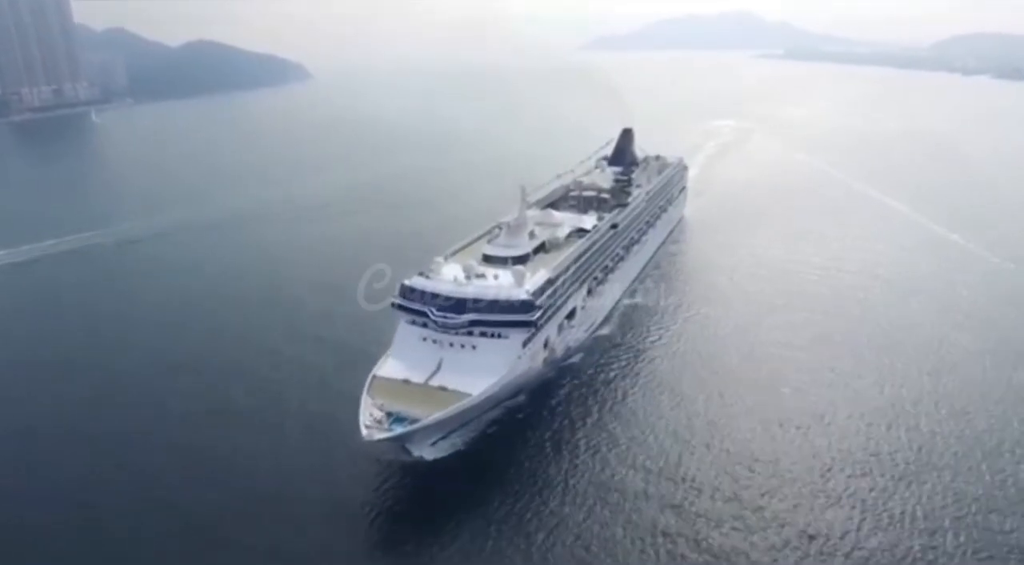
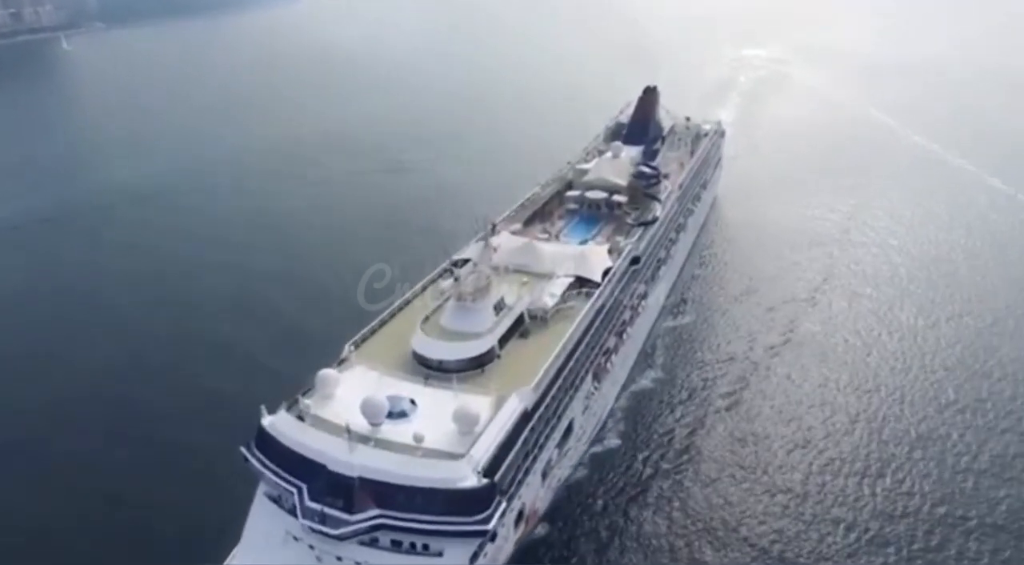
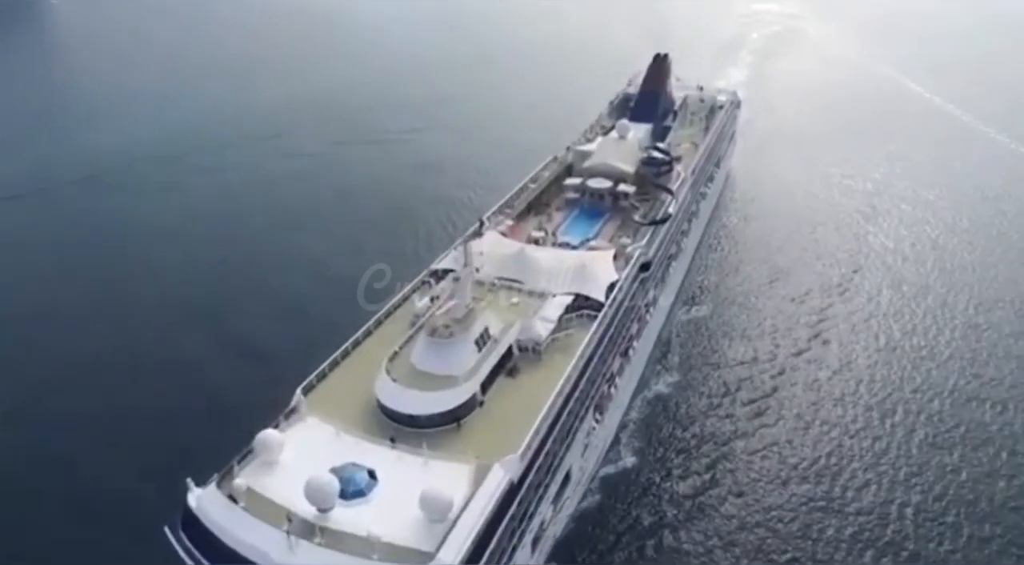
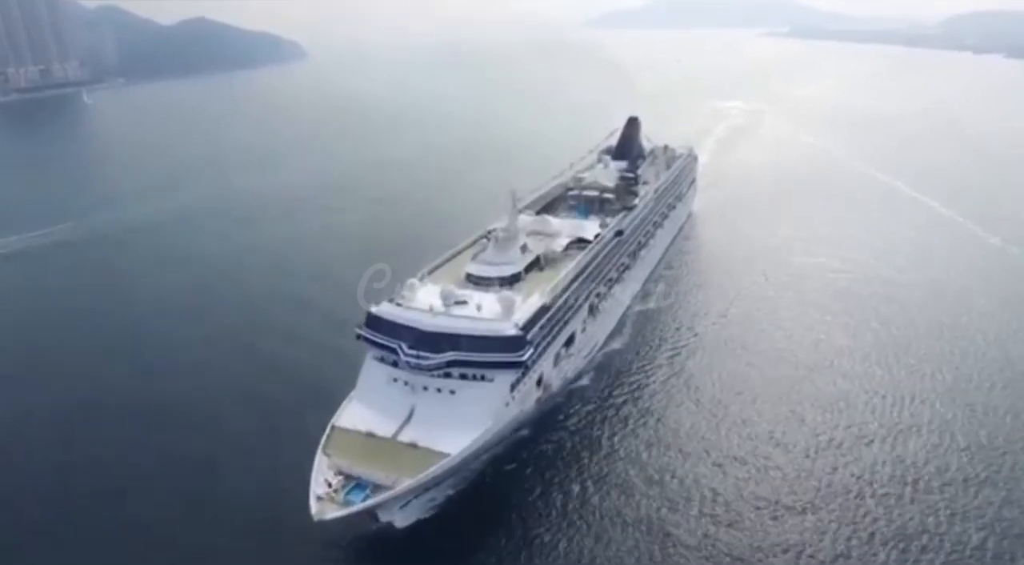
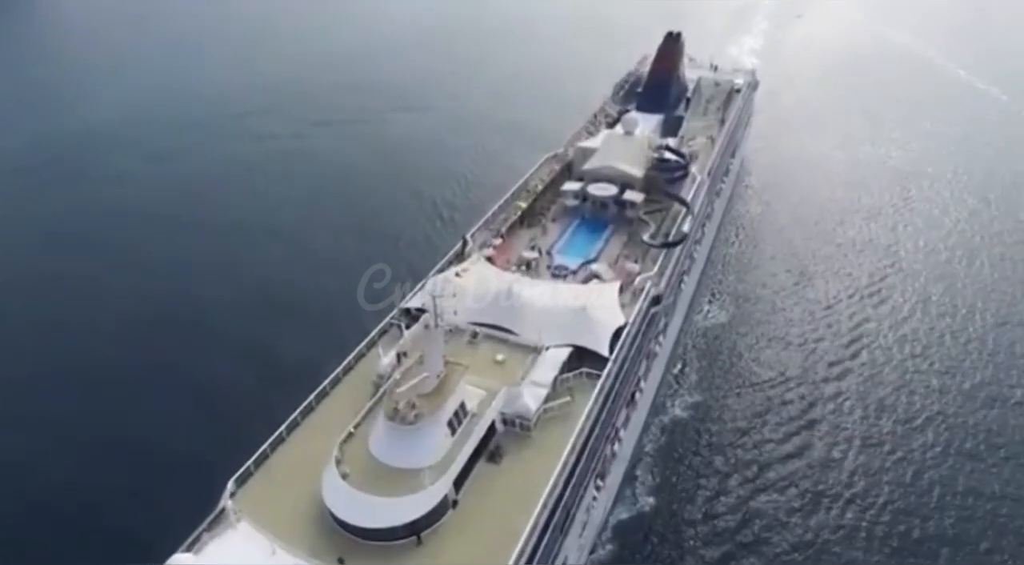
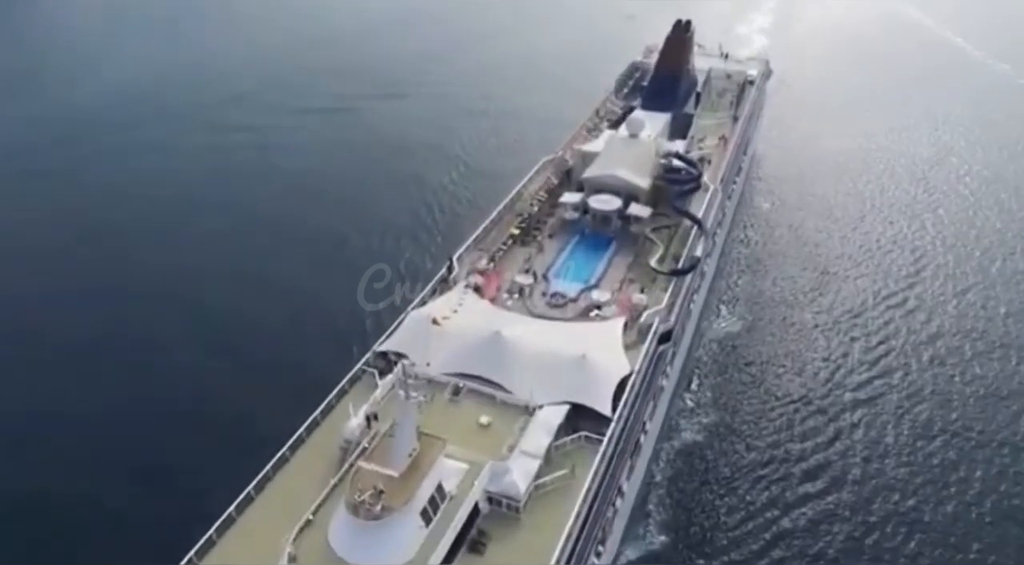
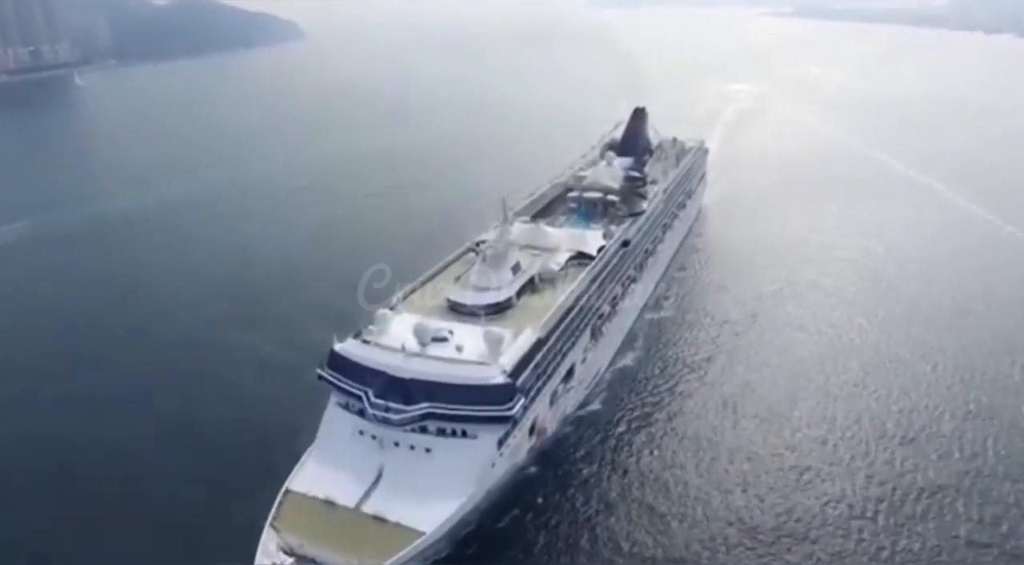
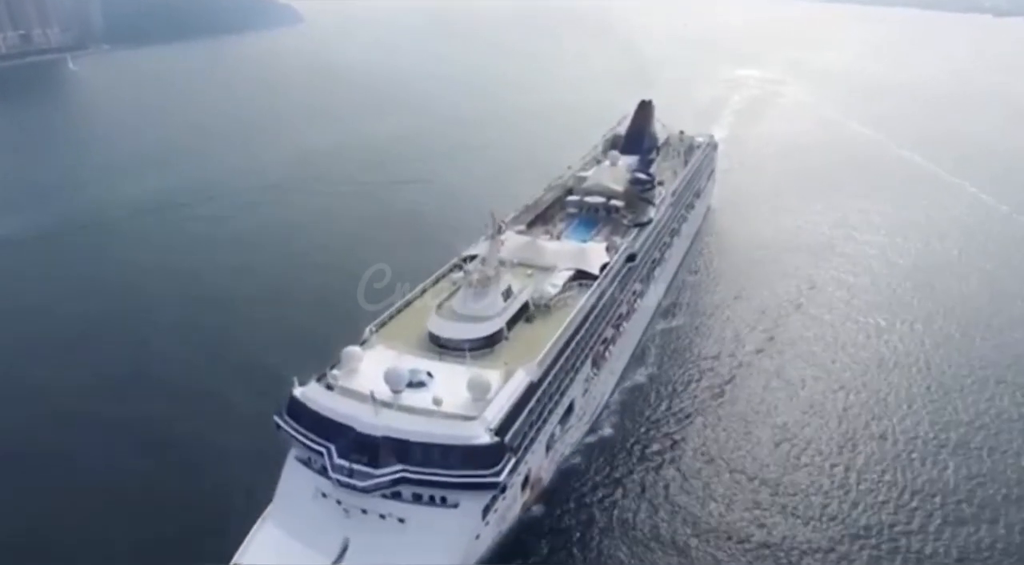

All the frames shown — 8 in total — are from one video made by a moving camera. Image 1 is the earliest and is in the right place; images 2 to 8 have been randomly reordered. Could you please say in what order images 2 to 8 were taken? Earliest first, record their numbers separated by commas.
4, 7, 8, 2, 3, 5, 6
